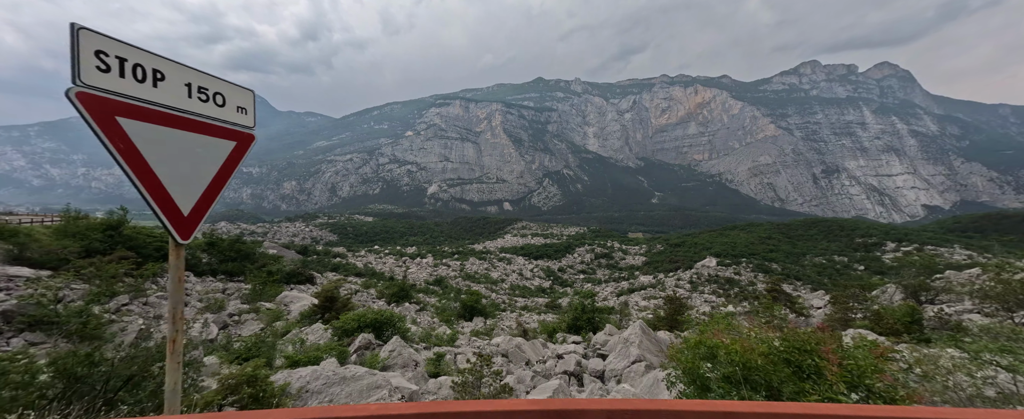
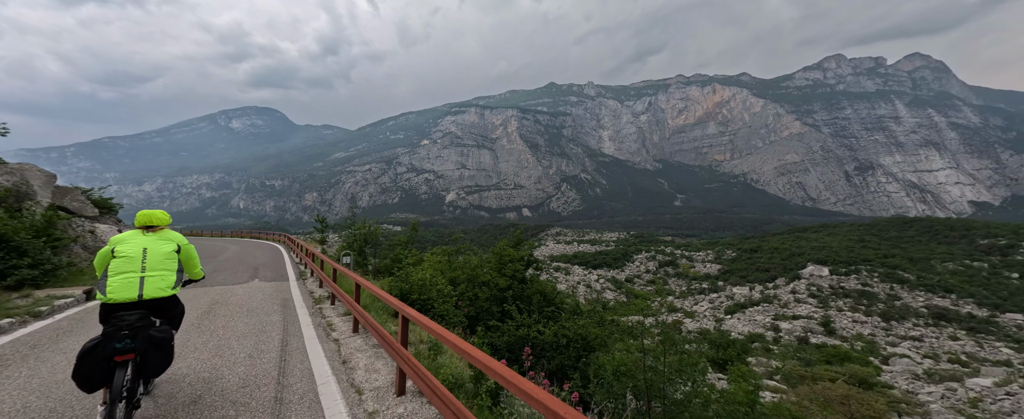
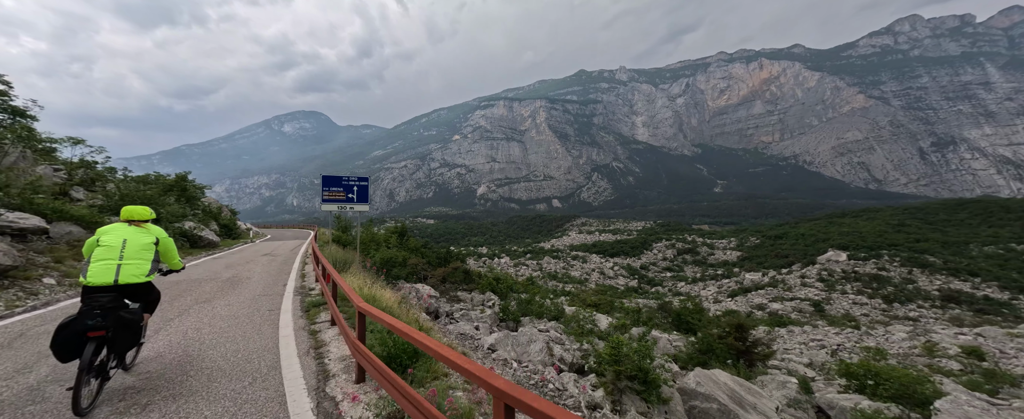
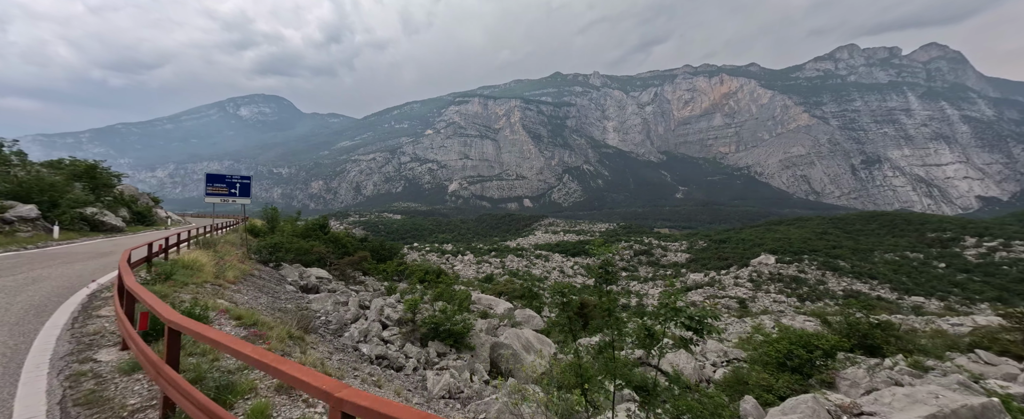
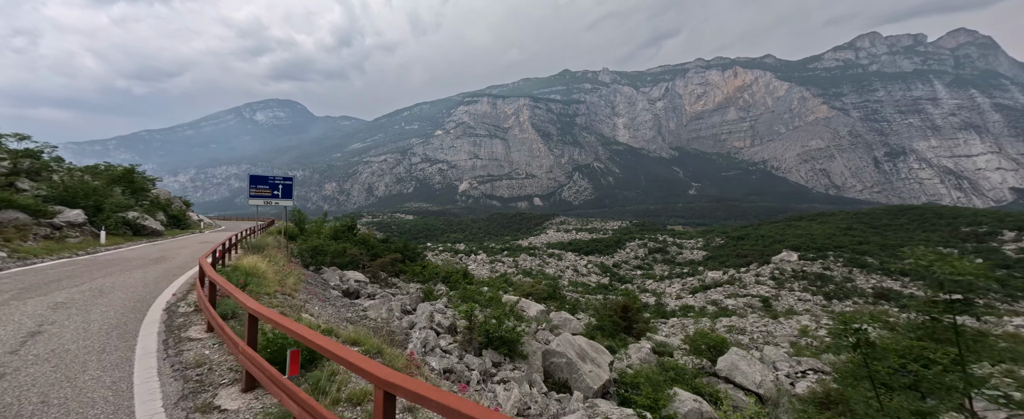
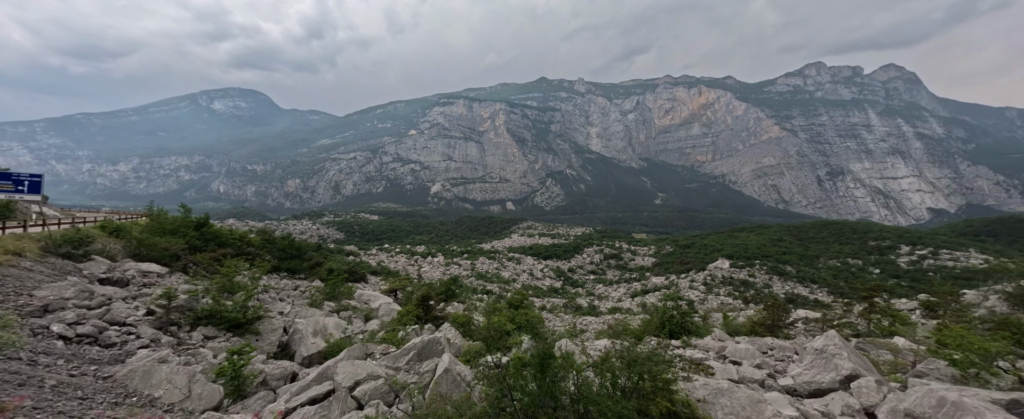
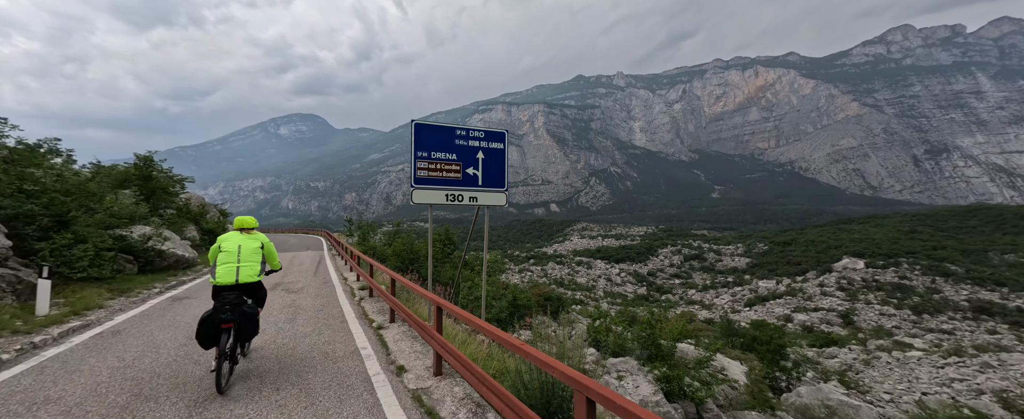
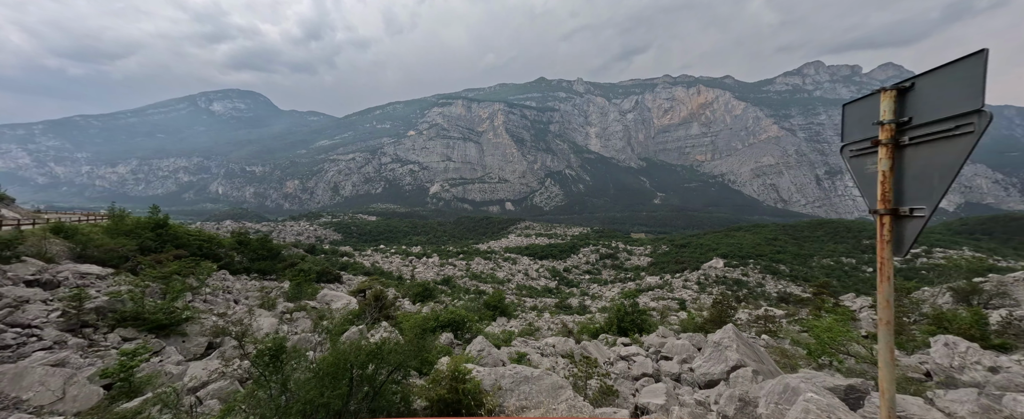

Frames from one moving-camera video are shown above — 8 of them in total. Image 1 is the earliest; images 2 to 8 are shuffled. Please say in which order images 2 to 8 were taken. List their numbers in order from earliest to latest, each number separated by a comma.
8, 6, 4, 5, 3, 7, 2
